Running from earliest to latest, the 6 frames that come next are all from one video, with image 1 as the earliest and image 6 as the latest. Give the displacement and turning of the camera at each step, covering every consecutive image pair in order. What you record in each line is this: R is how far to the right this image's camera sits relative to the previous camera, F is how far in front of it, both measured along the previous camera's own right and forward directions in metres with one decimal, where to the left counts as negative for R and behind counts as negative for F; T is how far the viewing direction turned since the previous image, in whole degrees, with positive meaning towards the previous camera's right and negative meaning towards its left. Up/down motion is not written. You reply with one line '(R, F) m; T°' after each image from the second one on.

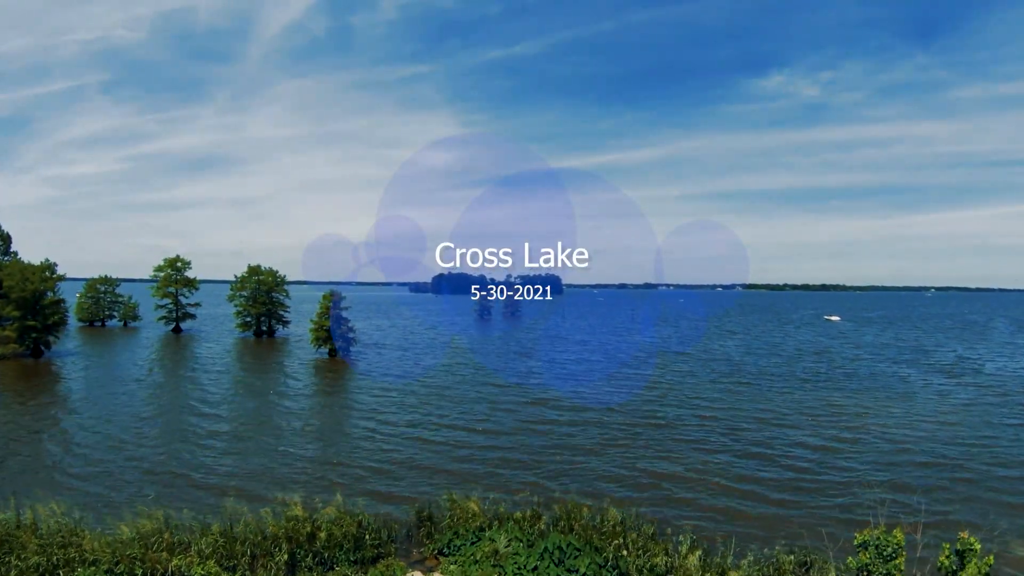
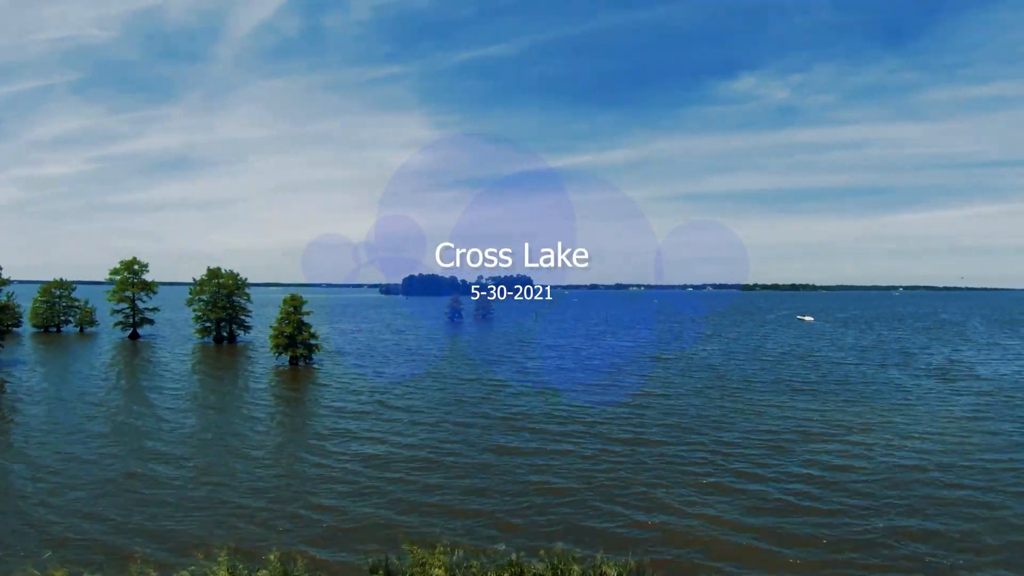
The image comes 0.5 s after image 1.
(+0.7, +4.2) m; +2°
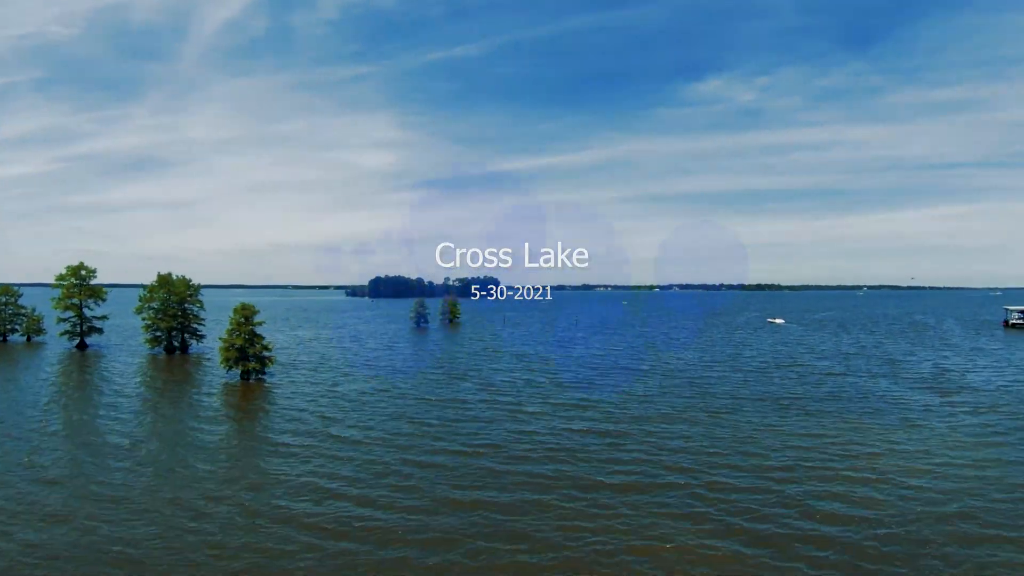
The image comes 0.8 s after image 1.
(+0.7, +4.6) m; +3°
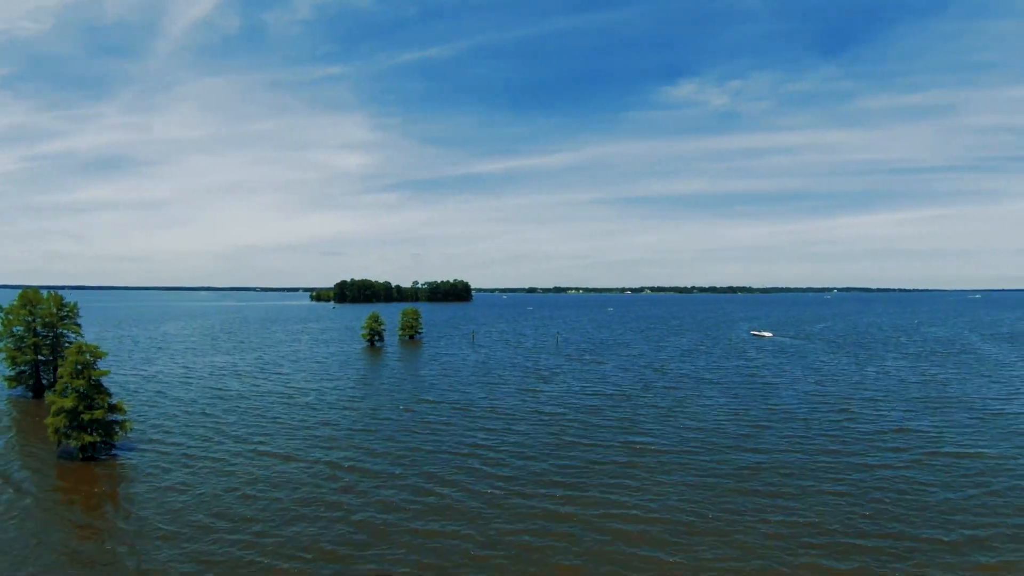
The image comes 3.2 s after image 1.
(+0.7, +18.9) m; +3°
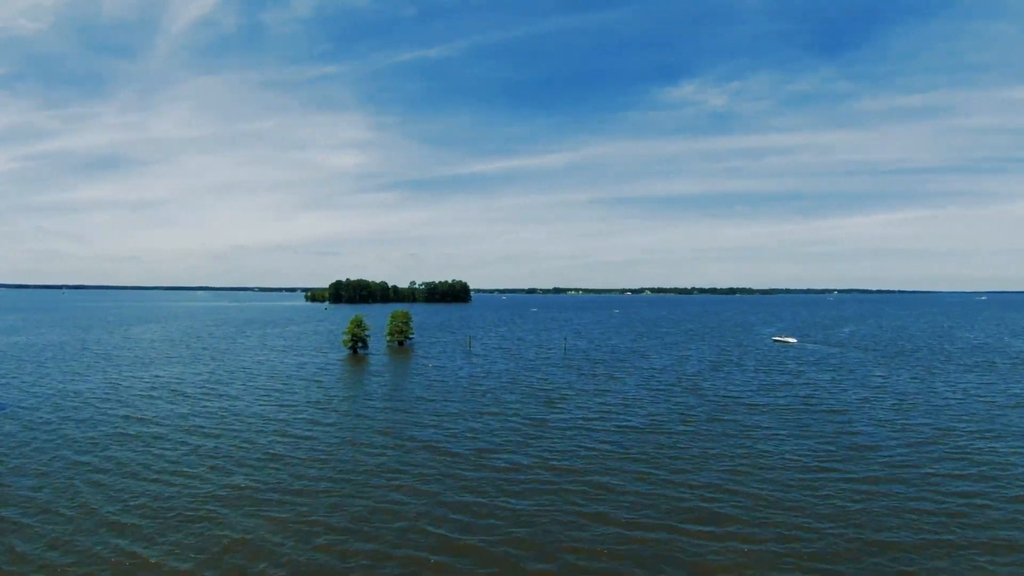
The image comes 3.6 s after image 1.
(-0.5, +13.2) m; 0°
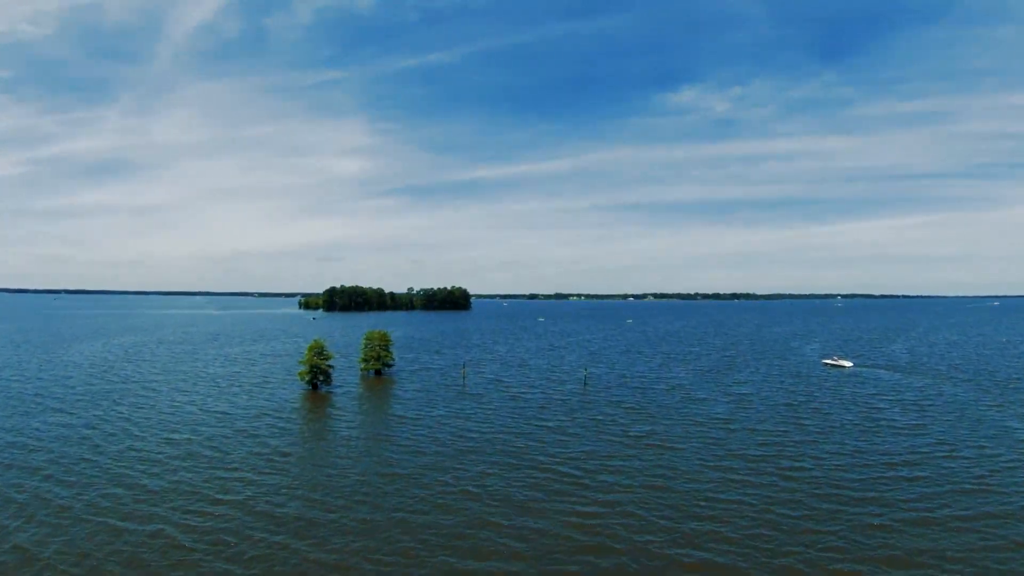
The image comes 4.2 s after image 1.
(-0.4, +22.2) m; 0°
